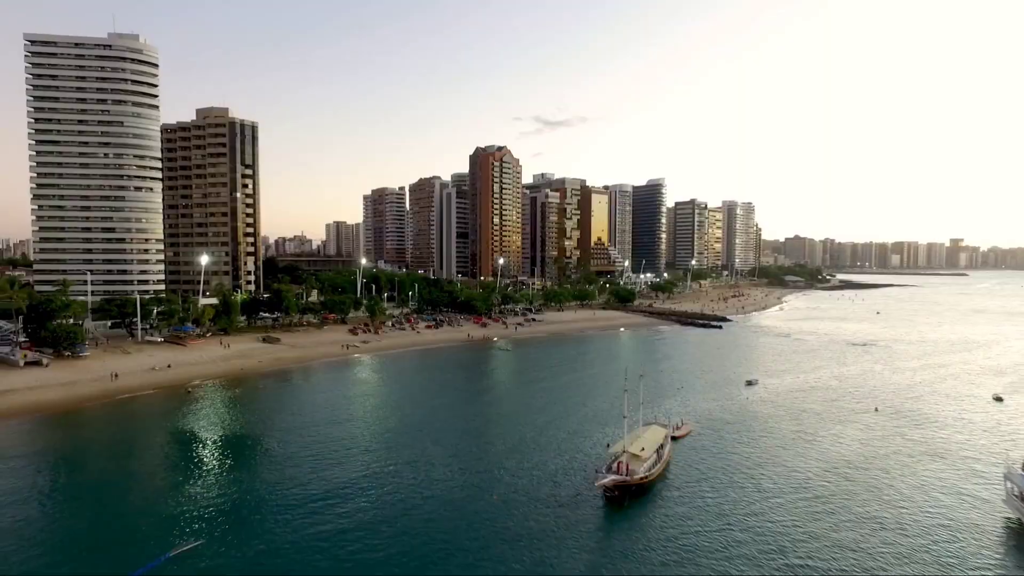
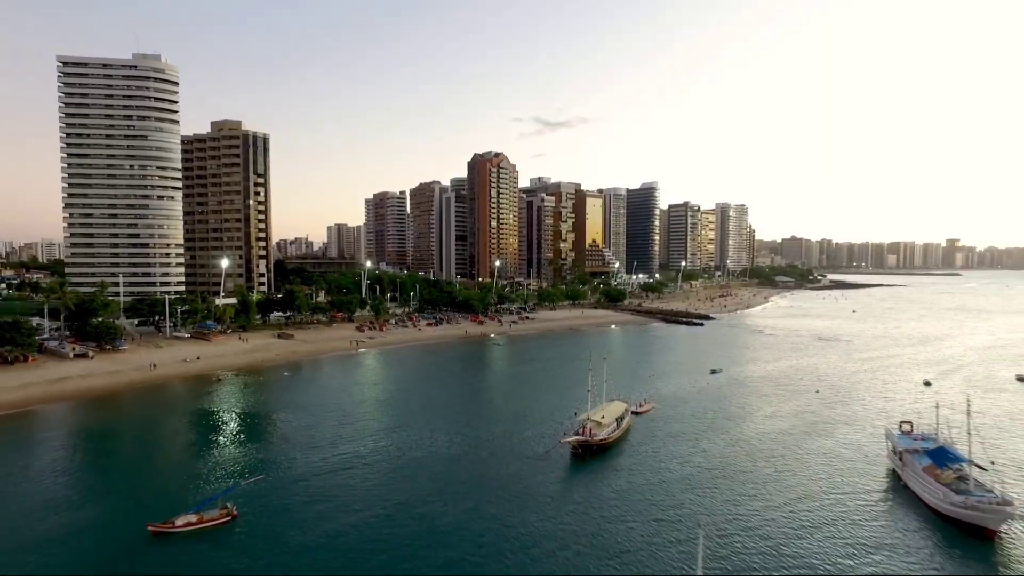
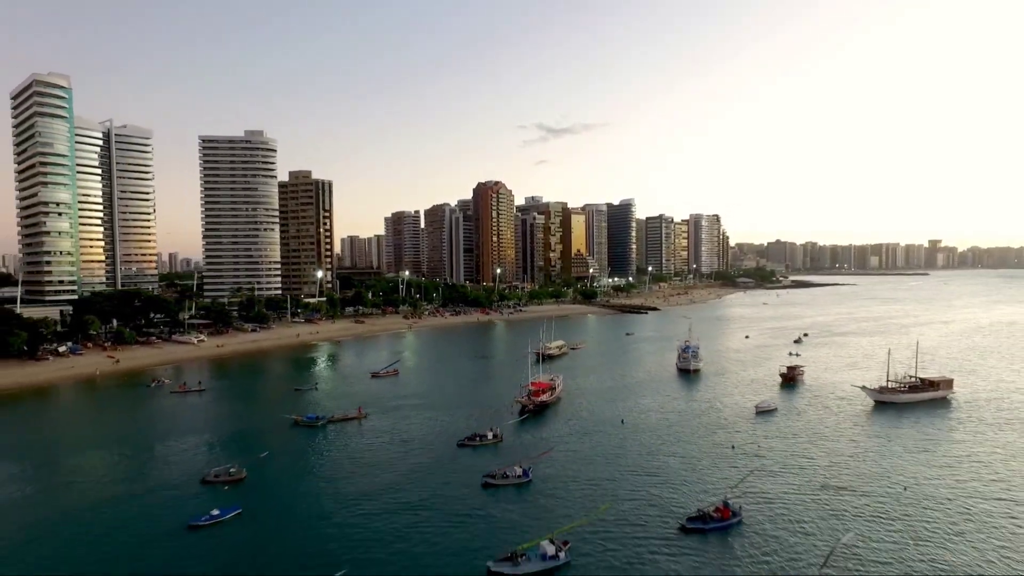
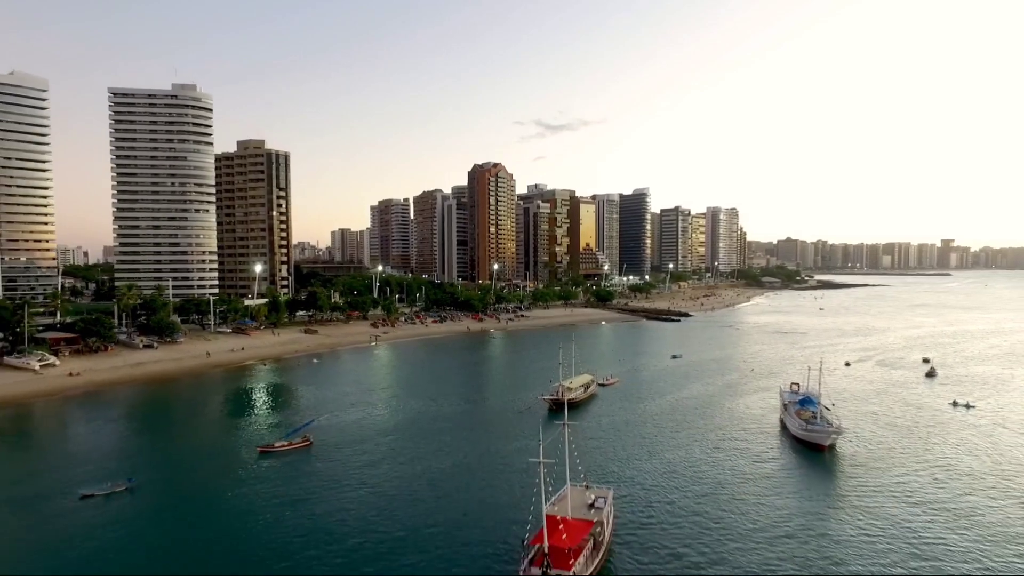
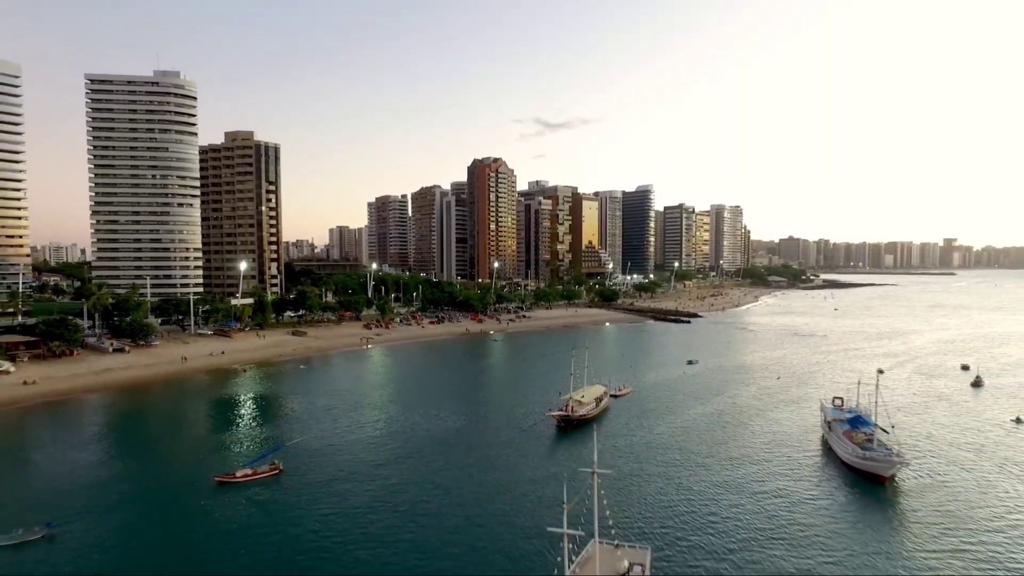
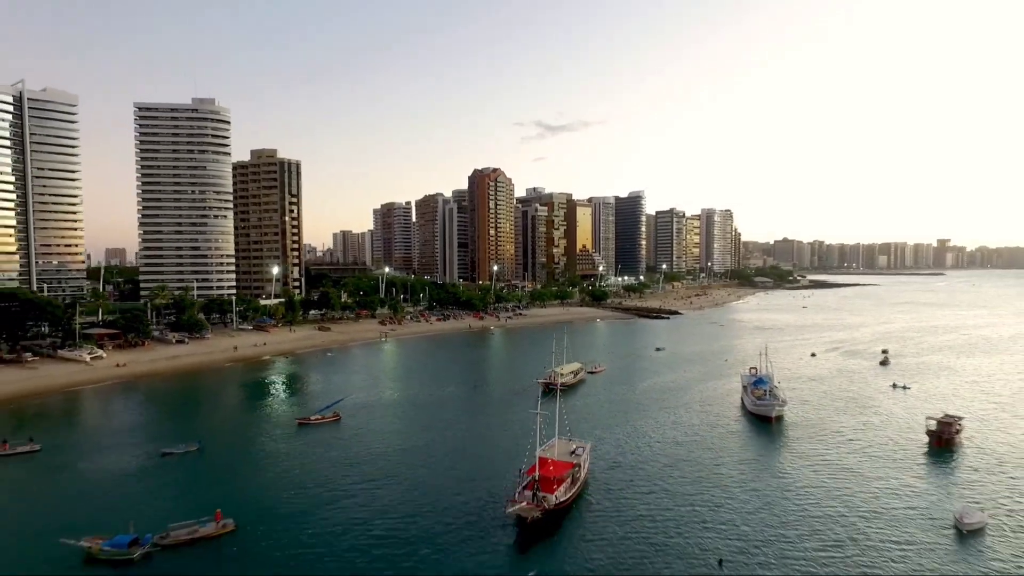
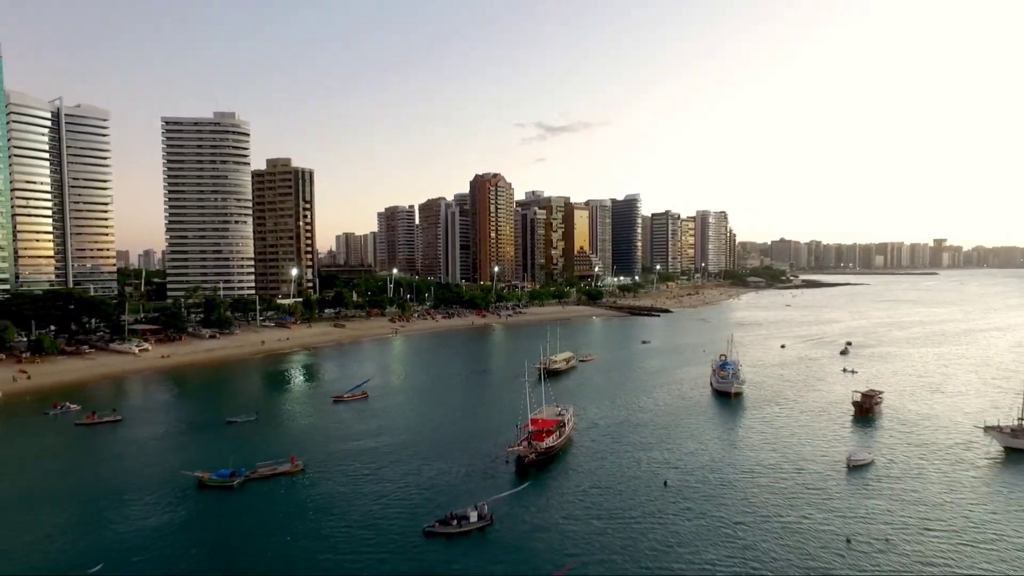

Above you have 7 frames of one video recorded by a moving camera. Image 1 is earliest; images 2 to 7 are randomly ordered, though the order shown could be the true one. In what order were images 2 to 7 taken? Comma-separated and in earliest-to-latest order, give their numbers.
2, 5, 4, 6, 7, 3
